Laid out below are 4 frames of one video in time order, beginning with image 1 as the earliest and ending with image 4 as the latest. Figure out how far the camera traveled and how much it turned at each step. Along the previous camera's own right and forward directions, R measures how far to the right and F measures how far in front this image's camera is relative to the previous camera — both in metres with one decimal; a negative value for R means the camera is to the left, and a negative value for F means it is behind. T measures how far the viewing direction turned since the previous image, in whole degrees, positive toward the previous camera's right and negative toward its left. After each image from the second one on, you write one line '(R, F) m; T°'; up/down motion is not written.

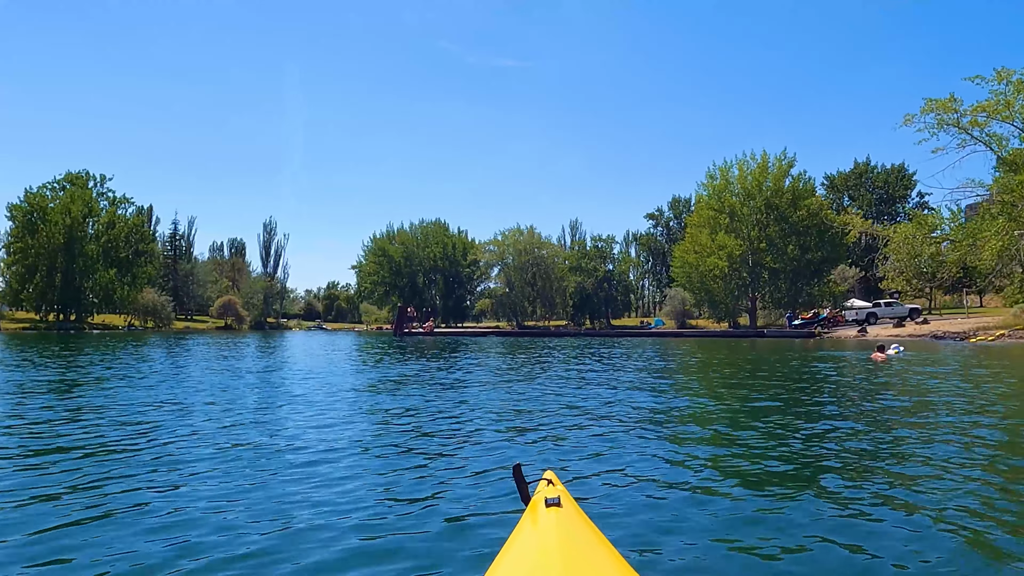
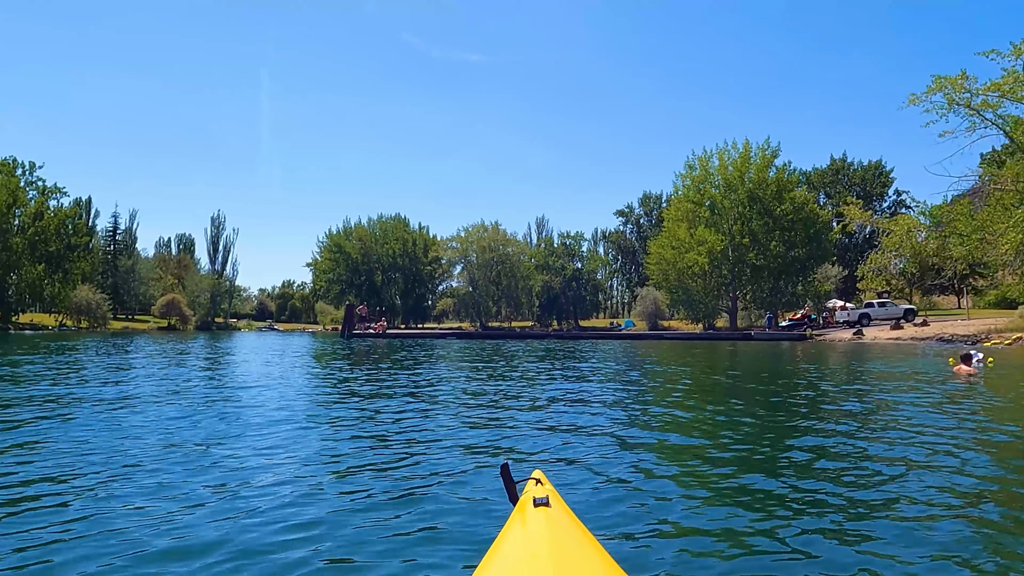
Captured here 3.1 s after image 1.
(0.0, +2.7) m; +3°
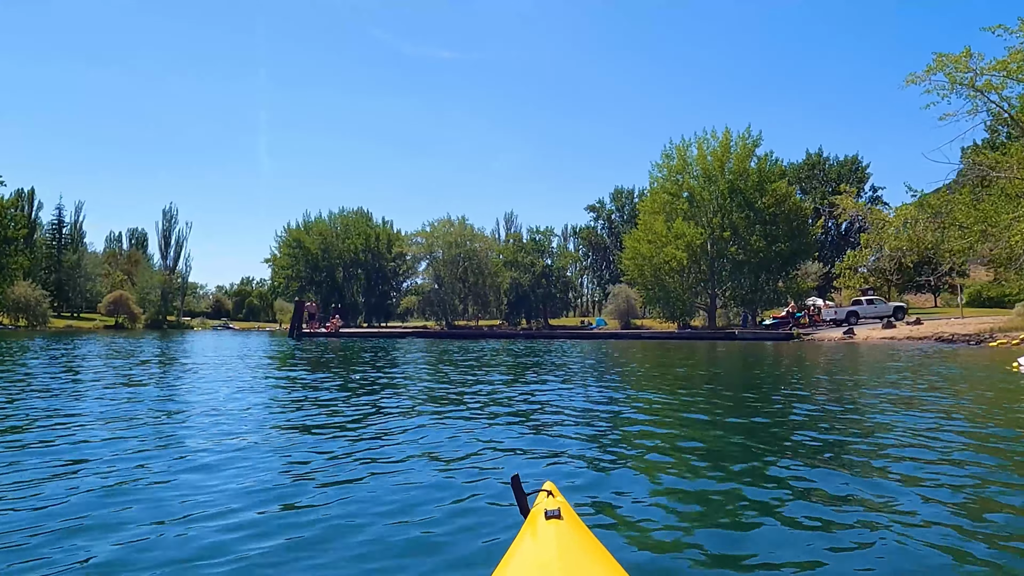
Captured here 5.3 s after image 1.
(+0.1, +2.0) m; +3°
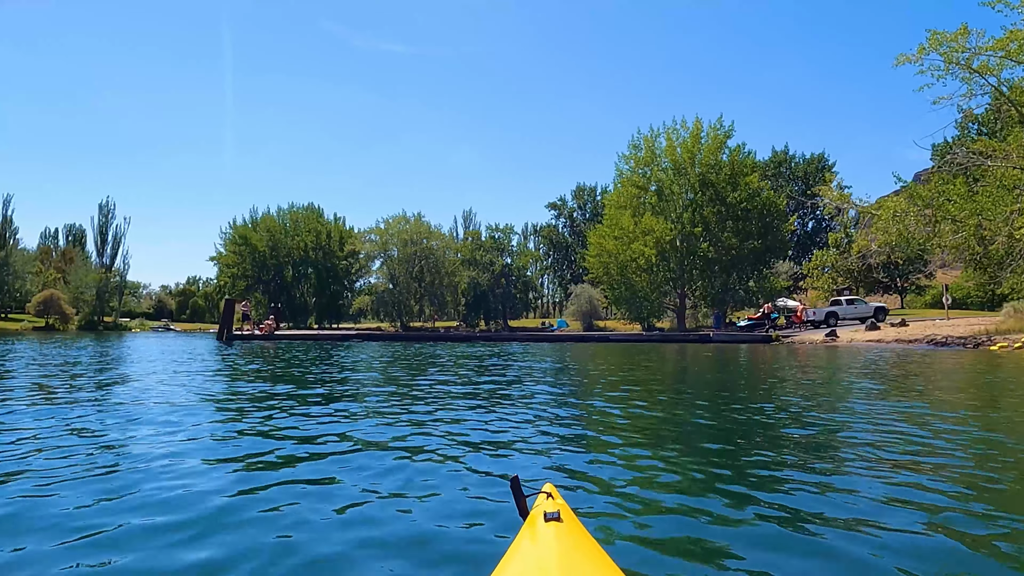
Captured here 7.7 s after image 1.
(+0.2, +2.1) m; +3°
